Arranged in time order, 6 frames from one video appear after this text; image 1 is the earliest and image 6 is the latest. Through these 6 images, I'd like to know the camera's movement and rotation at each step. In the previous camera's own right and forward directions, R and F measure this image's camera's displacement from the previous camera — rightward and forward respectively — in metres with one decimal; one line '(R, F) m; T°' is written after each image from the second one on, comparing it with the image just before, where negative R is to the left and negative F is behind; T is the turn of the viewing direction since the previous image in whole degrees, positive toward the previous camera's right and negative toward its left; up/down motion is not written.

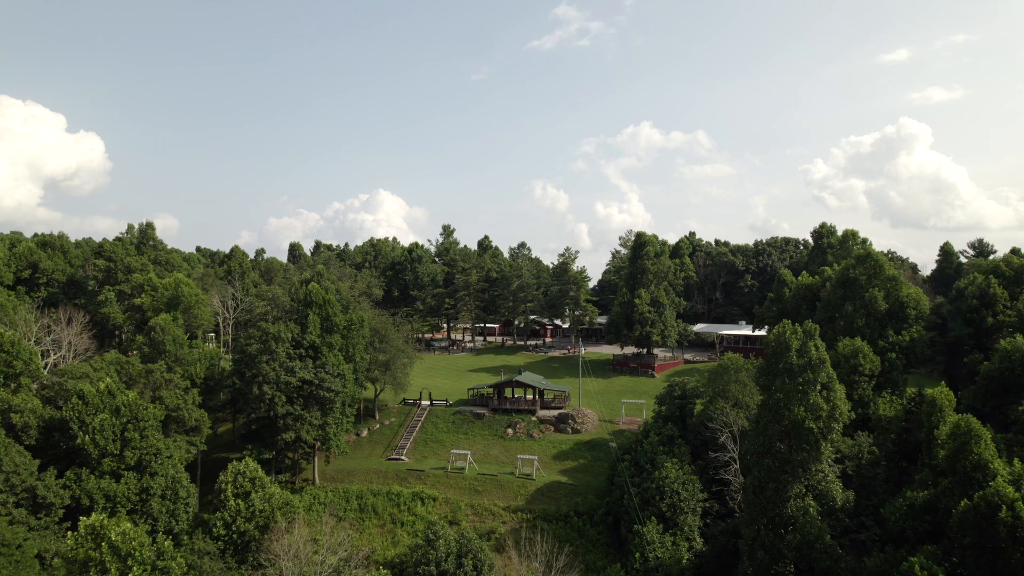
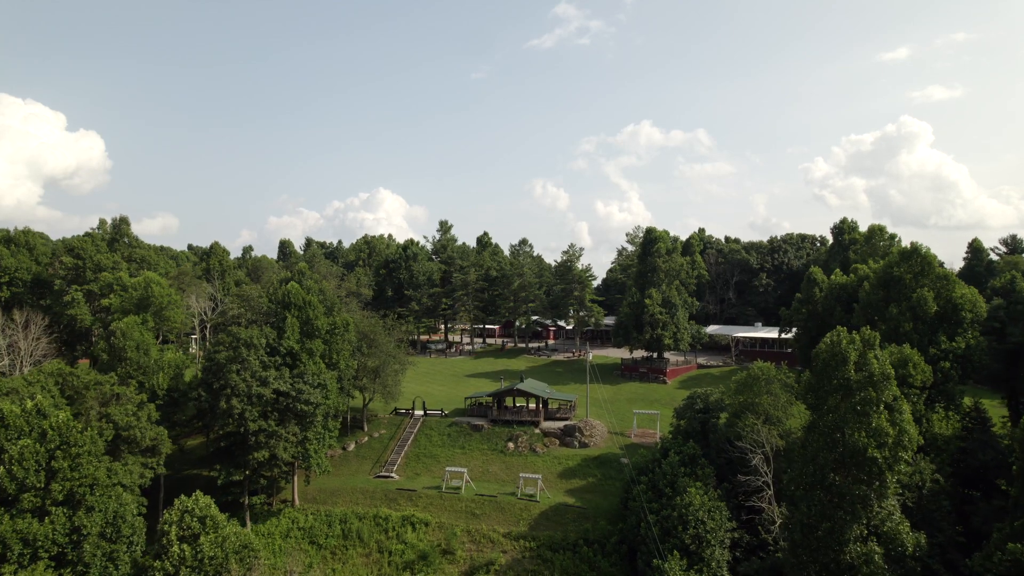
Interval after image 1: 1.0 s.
(-0.1, +4.1) m; 0°
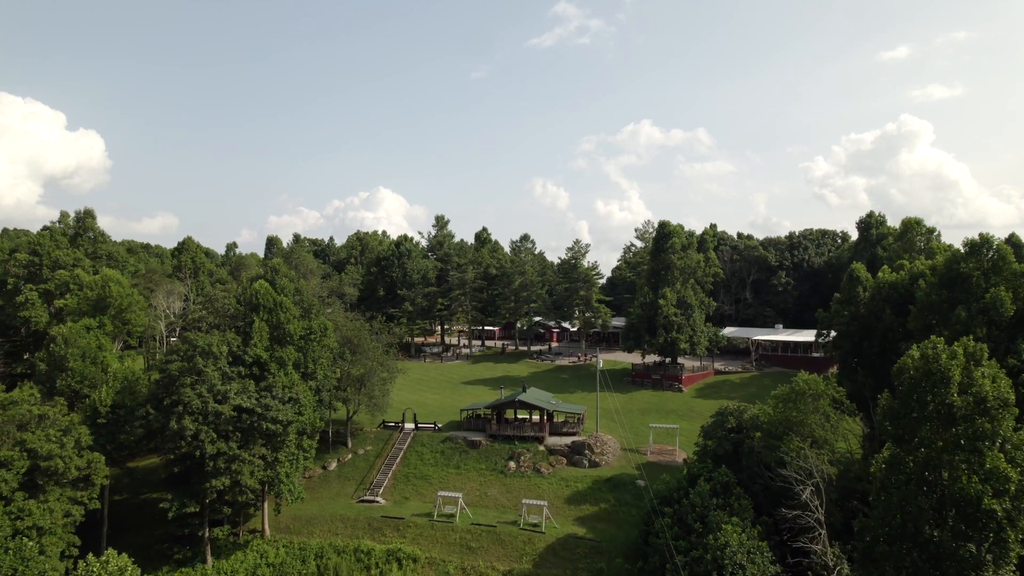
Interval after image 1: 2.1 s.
(-0.1, +4.7) m; 0°
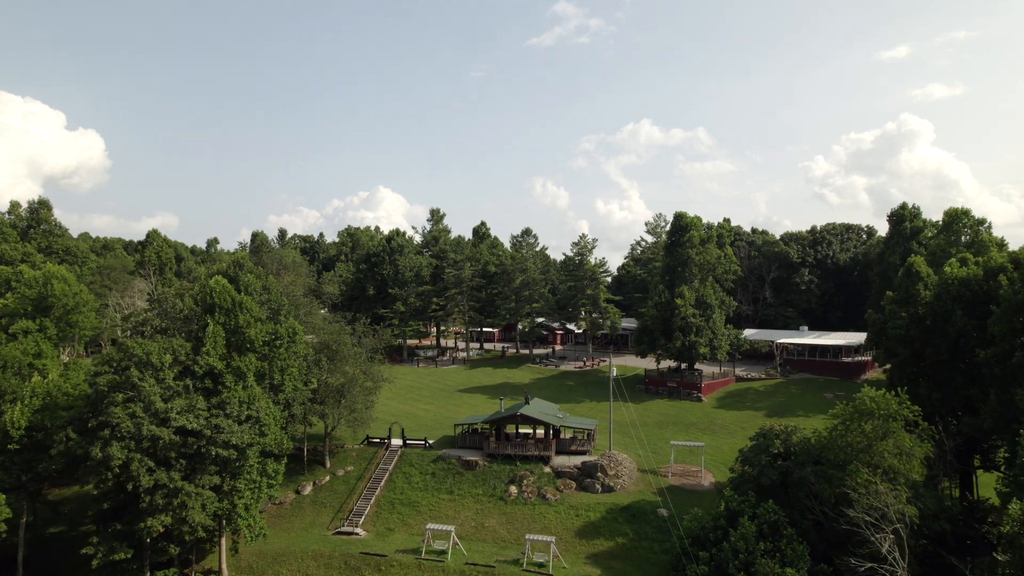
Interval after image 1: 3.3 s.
(-0.1, +4.9) m; 0°
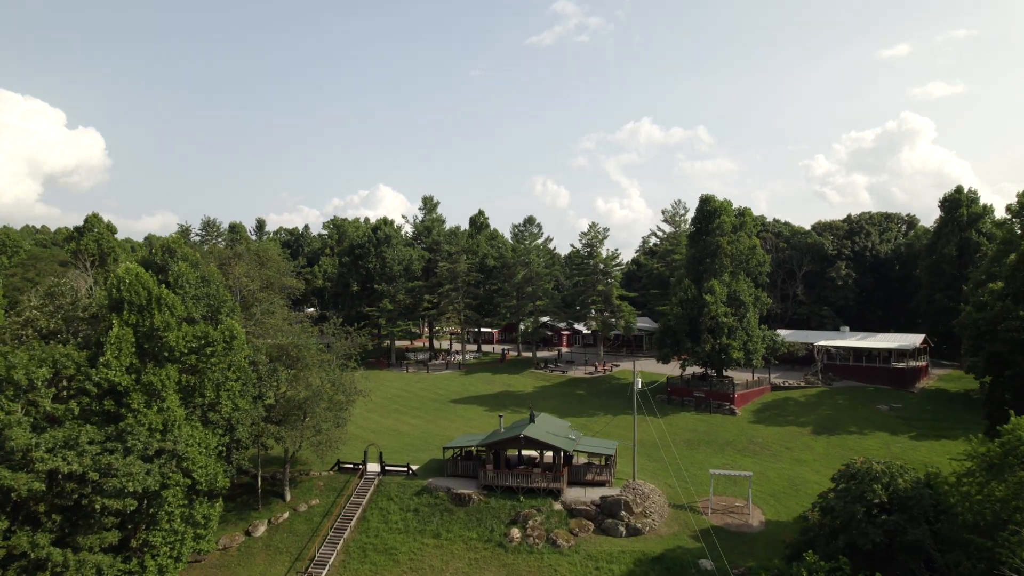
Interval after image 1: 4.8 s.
(-0.1, +6.5) m; 0°
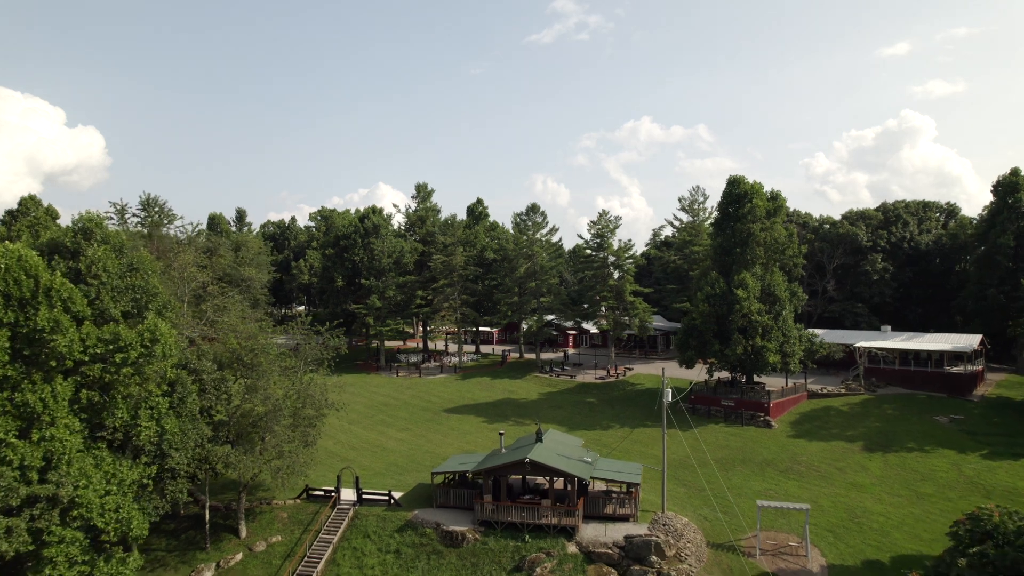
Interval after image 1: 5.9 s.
(-0.1, +5.0) m; 0°
